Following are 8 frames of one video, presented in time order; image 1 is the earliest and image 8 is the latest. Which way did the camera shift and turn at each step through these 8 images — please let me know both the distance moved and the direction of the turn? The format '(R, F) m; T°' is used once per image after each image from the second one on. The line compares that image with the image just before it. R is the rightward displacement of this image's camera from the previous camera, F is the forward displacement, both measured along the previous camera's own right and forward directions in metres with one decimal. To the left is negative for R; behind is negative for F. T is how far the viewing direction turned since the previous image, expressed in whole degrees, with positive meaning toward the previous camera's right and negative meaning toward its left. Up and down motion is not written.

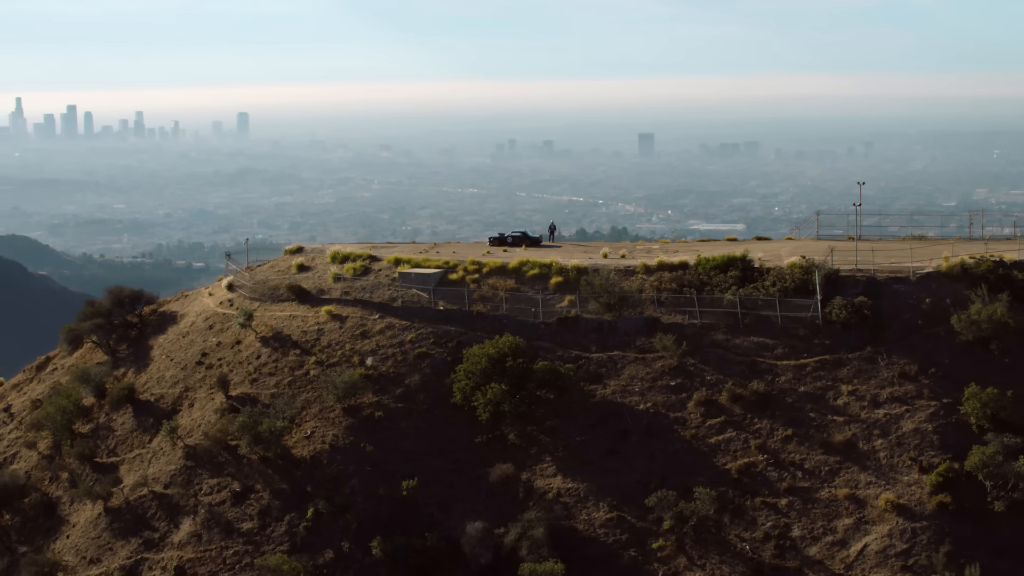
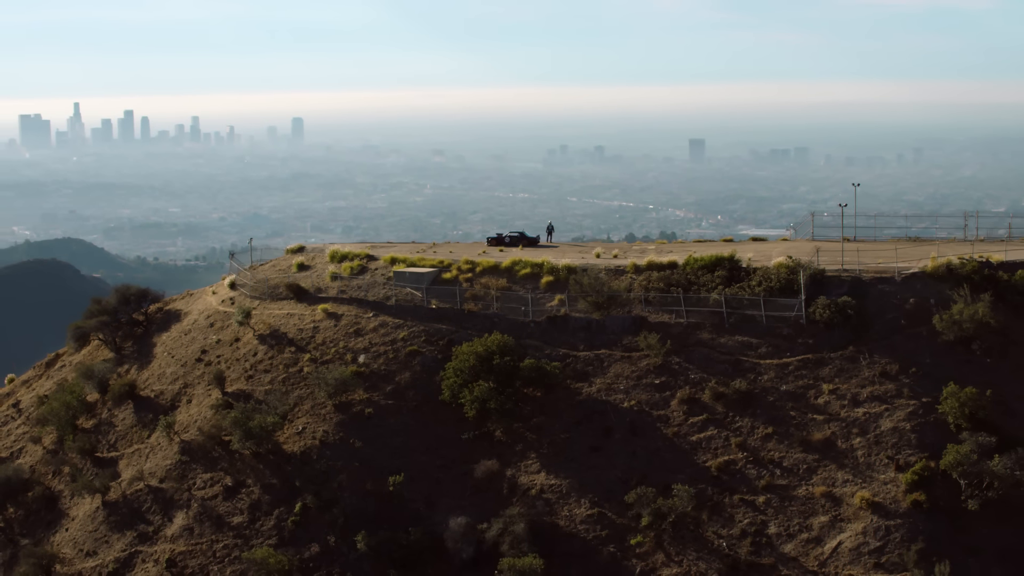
(+0.7, -0.2) m; -1°
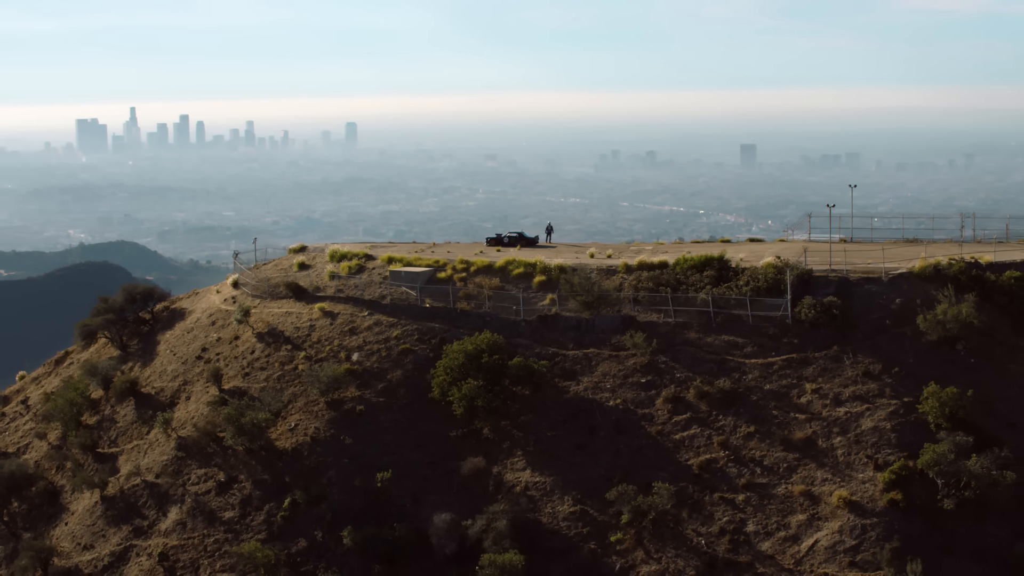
(+0.7, -0.1) m; -1°
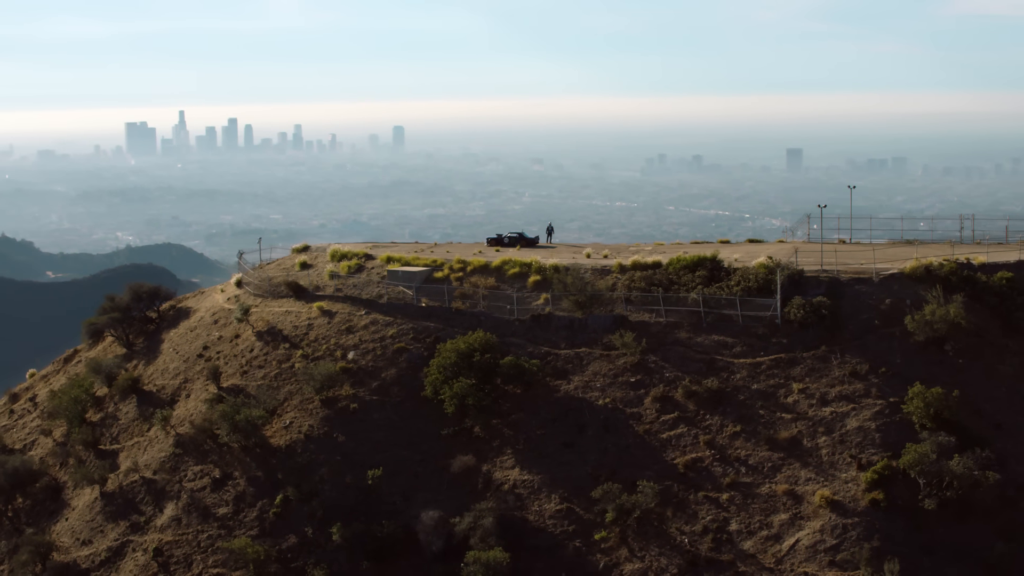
(+0.6, -0.1) m; -1°
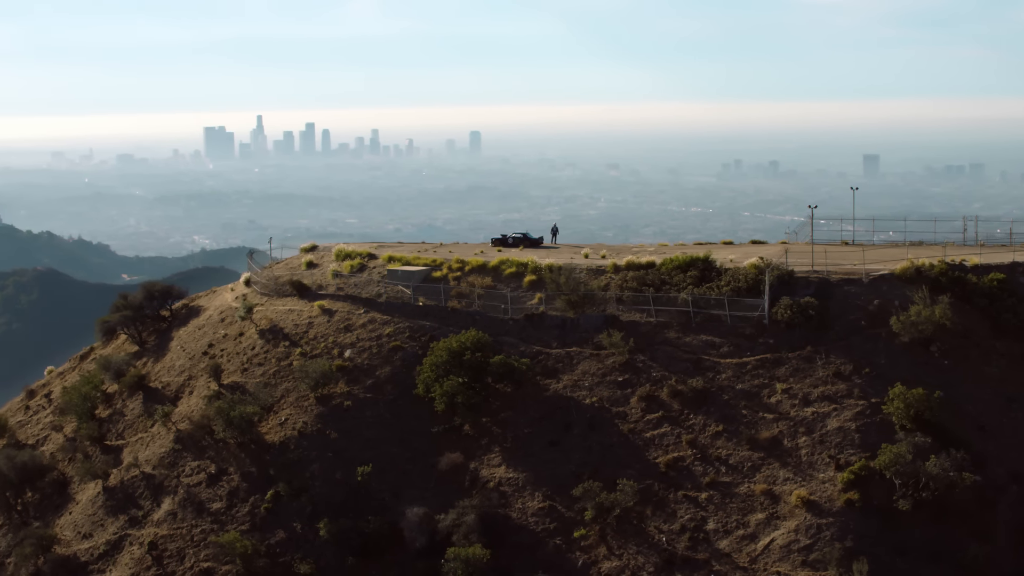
(+0.9, -0.1) m; -1°
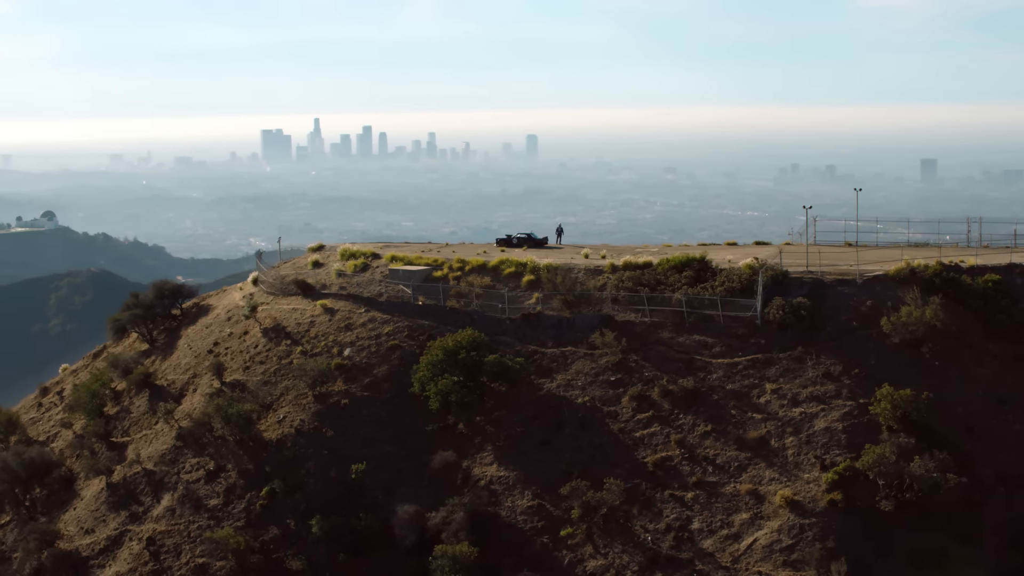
(+0.6, -0.1) m; -1°
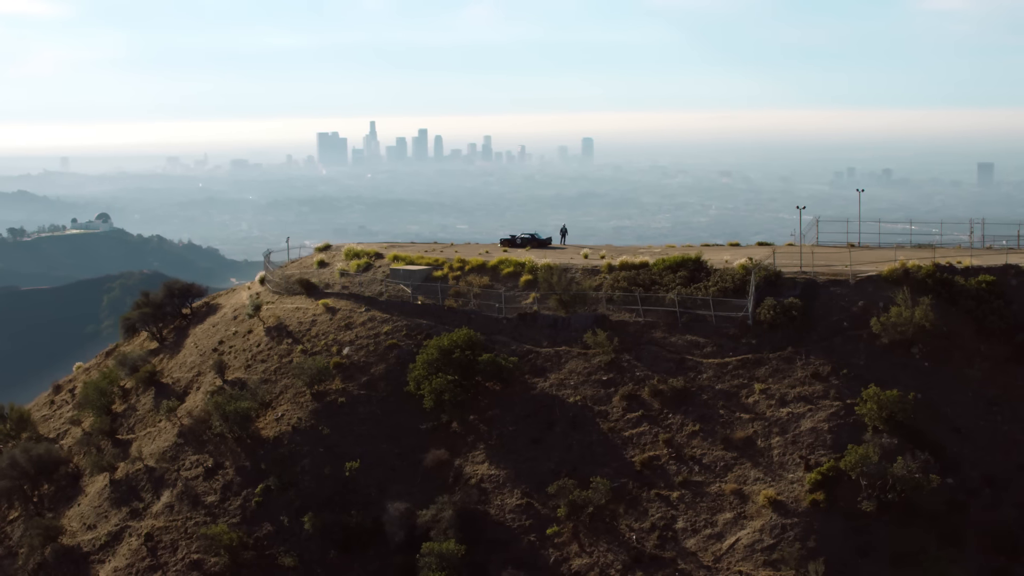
(+0.6, -0.1) m; -1°
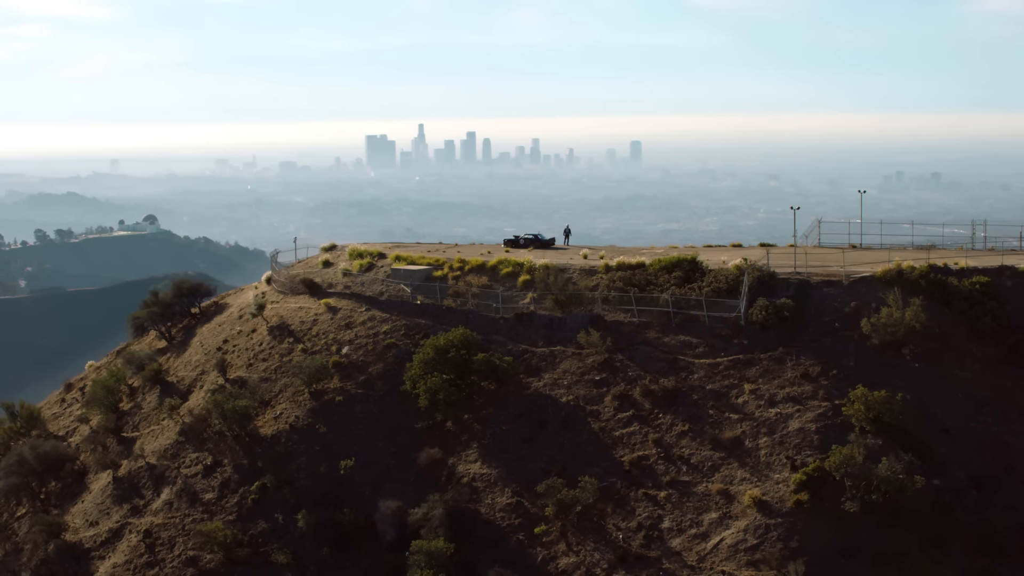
(+0.6, -0.1) m; -1°
